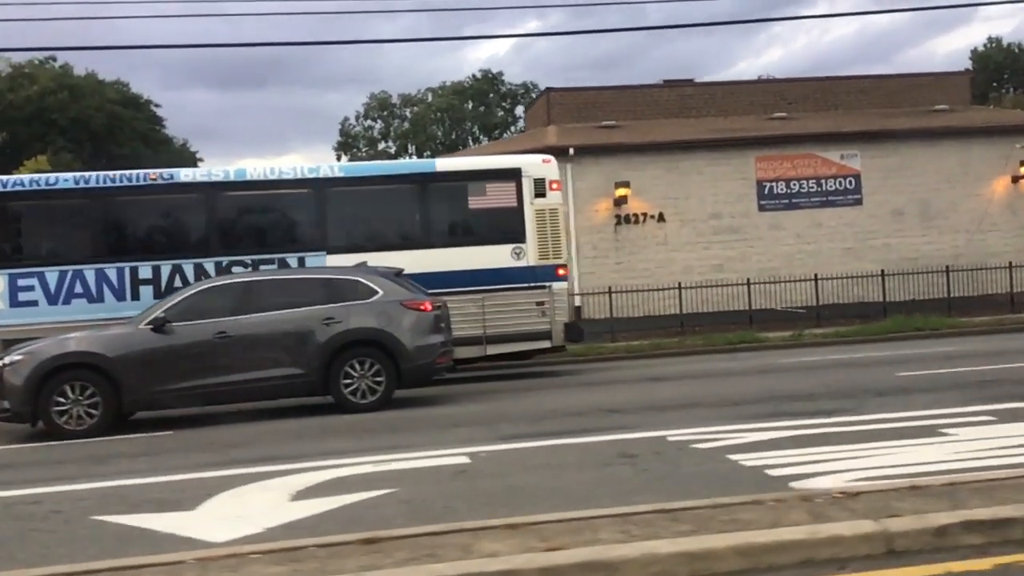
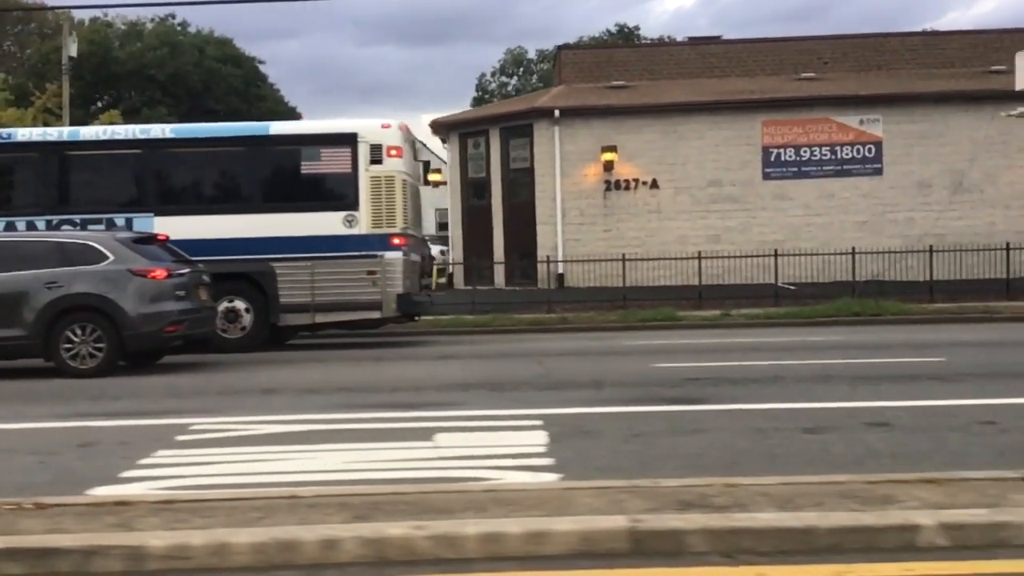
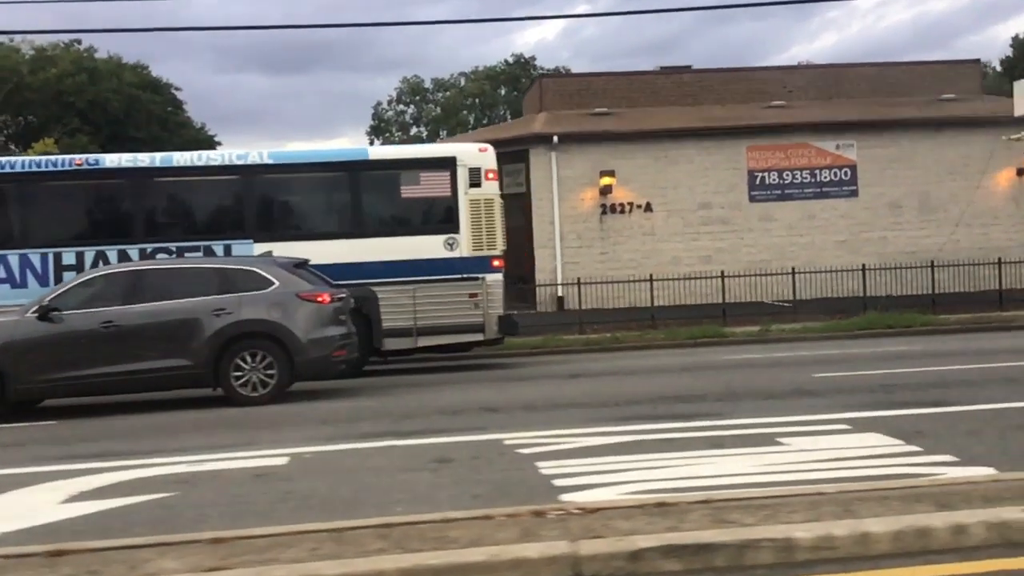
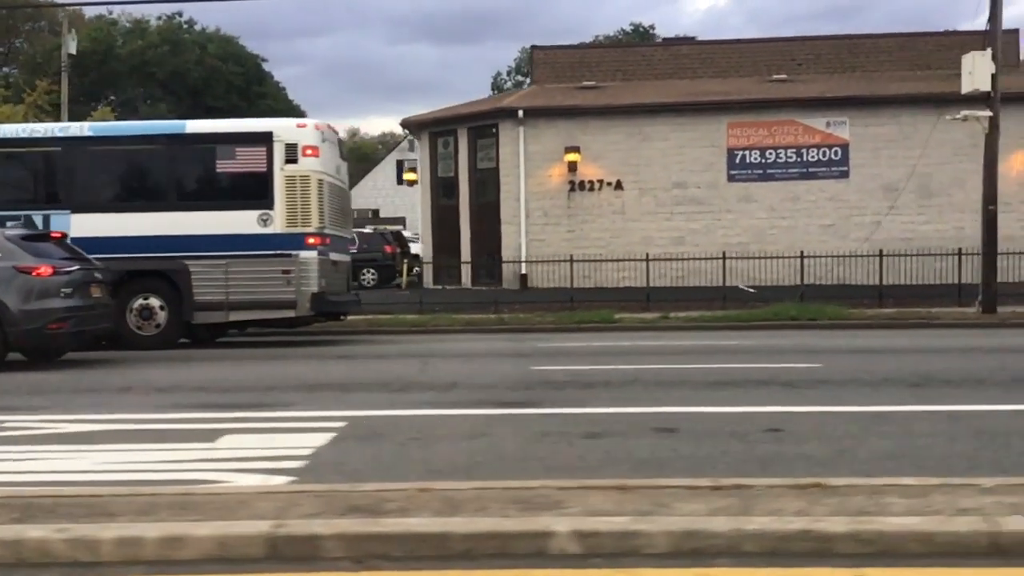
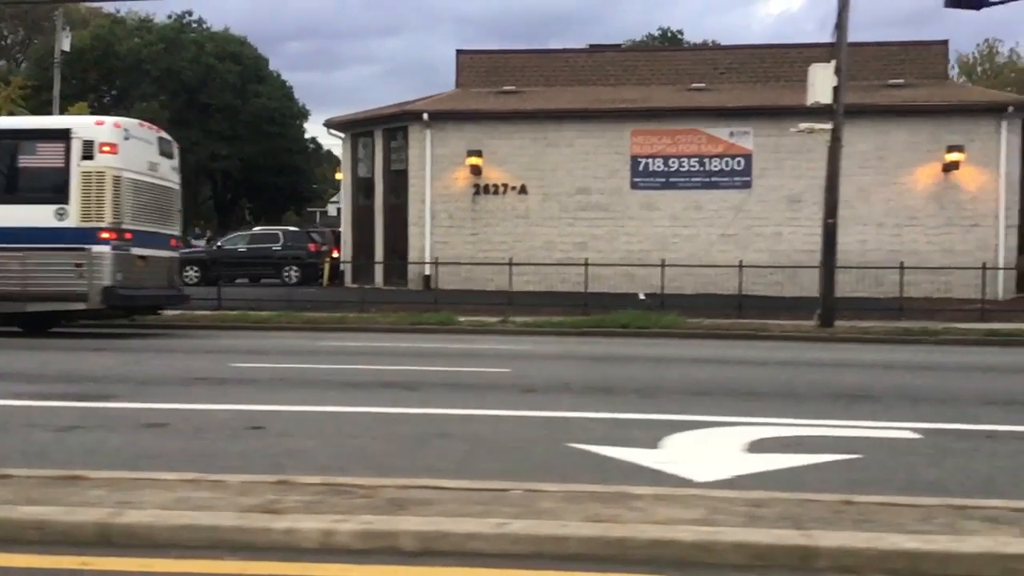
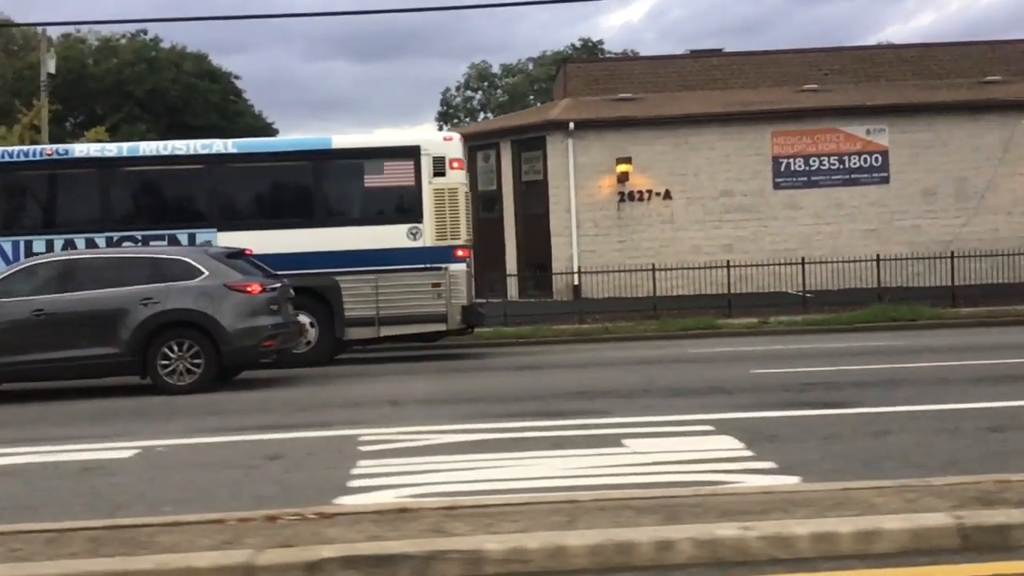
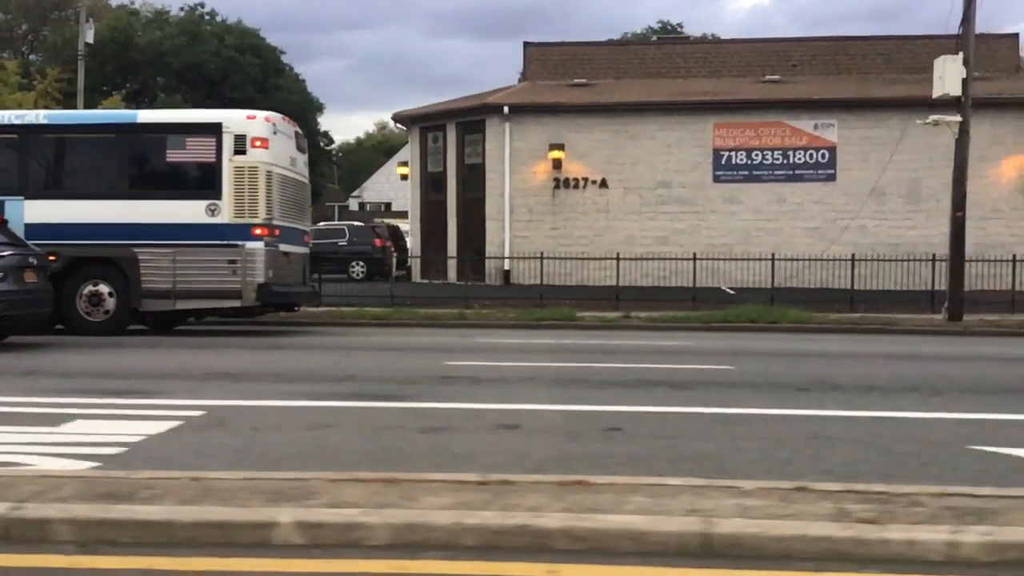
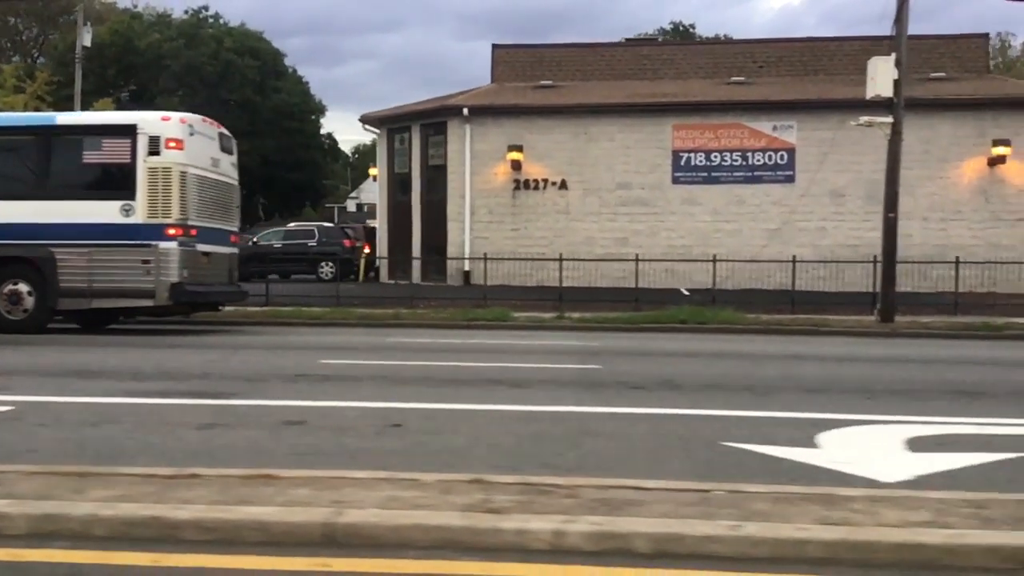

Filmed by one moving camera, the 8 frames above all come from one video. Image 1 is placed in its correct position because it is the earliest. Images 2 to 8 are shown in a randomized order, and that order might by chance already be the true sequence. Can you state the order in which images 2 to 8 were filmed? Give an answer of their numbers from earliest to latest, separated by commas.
3, 6, 2, 4, 7, 8, 5
